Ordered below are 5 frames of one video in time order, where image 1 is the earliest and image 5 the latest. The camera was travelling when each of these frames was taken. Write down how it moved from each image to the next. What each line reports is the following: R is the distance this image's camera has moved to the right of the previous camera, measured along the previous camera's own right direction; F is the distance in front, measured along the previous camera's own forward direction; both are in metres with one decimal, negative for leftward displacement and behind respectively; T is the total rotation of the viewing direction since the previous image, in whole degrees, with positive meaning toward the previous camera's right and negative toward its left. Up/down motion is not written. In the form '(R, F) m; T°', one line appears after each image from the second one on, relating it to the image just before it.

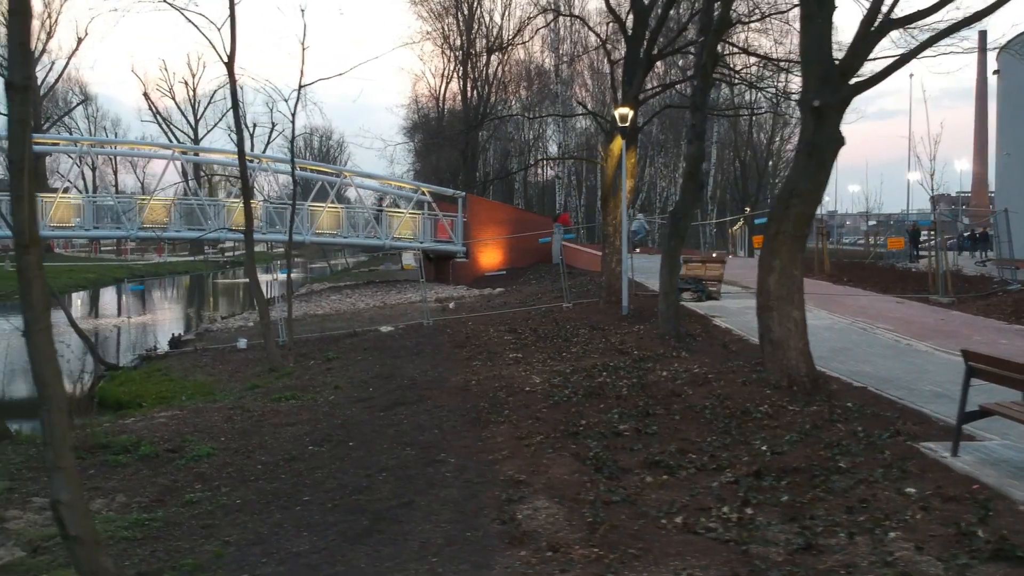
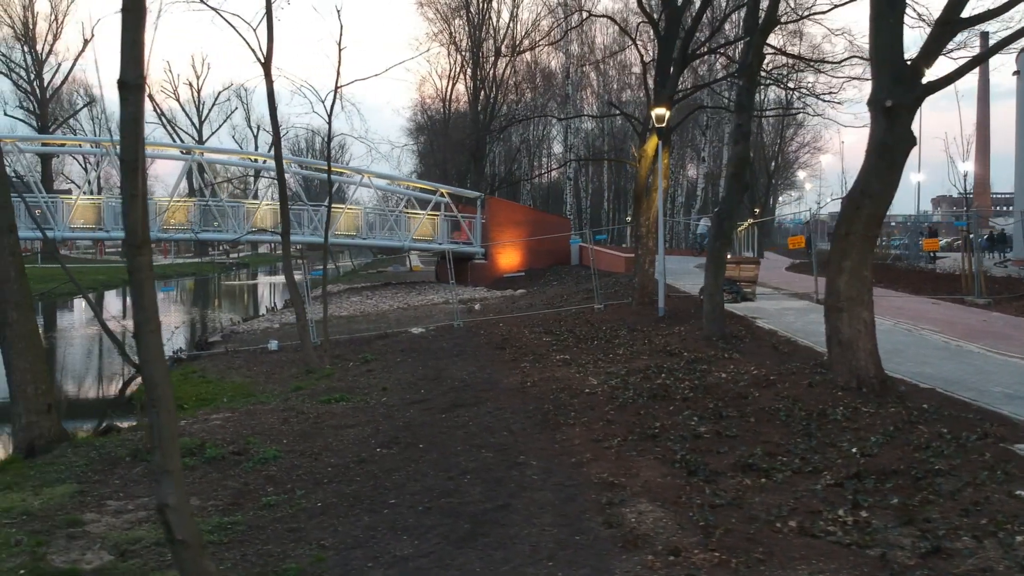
(-0.7, +0.1) m; 0°
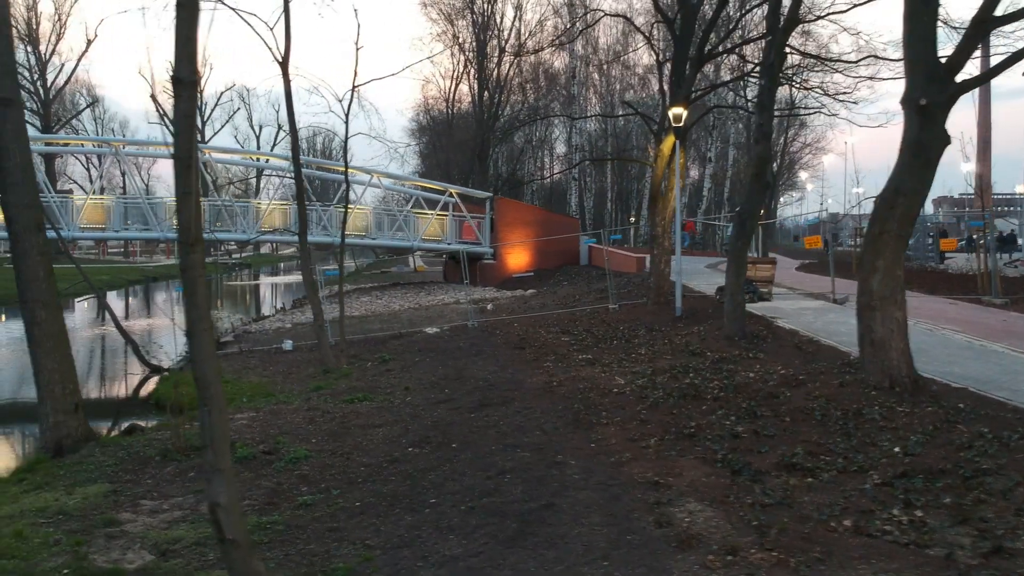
(-0.3, 0.0) m; 0°
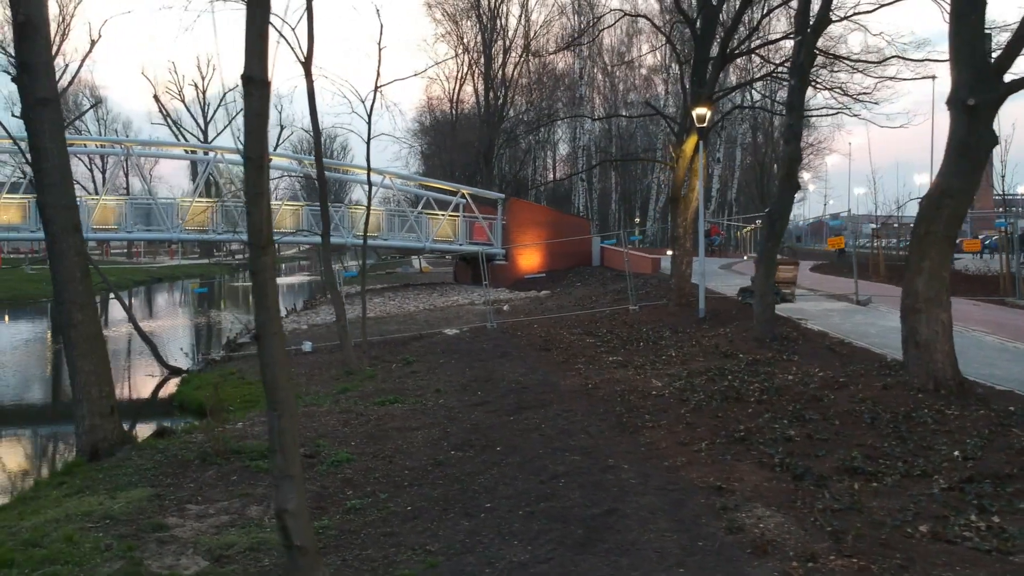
(-0.5, +0.1) m; 0°
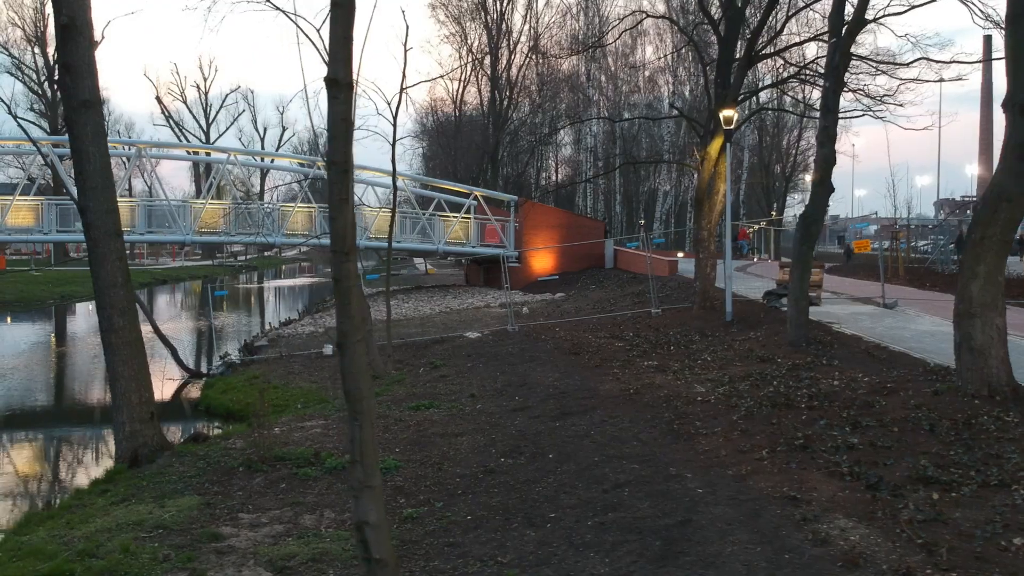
(-0.5, +0.1) m; 0°
